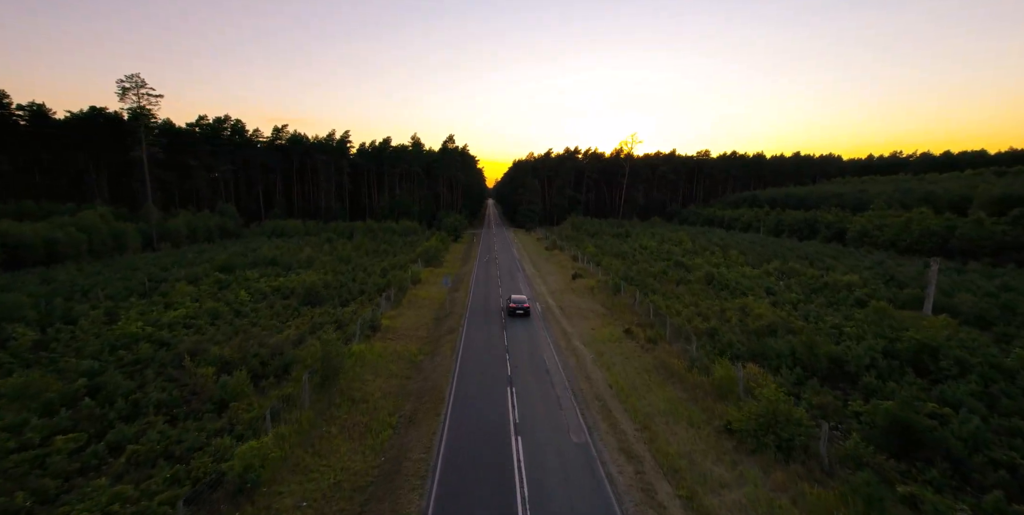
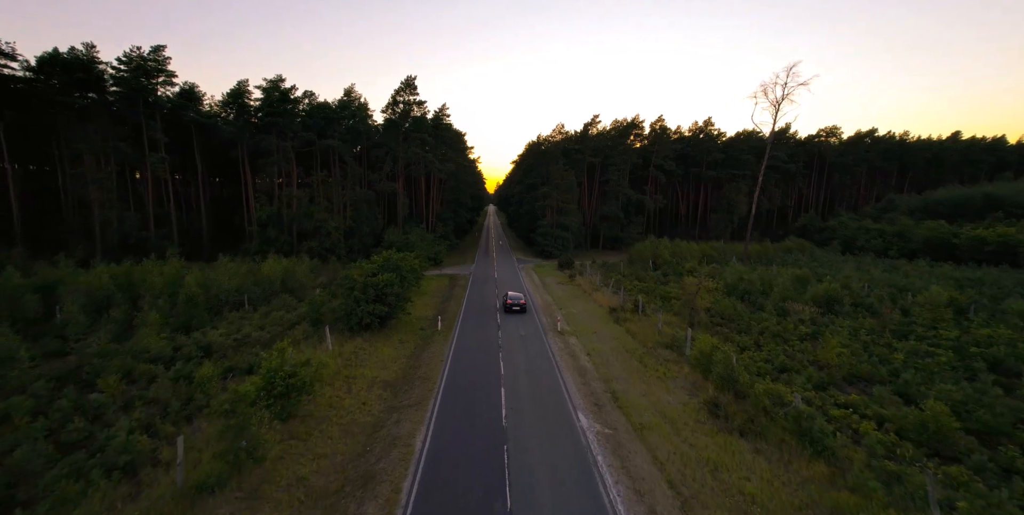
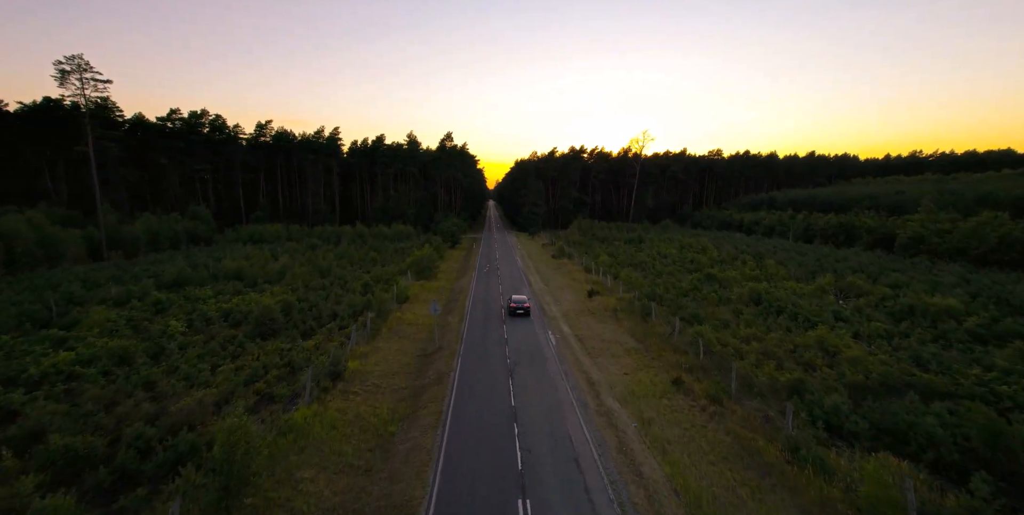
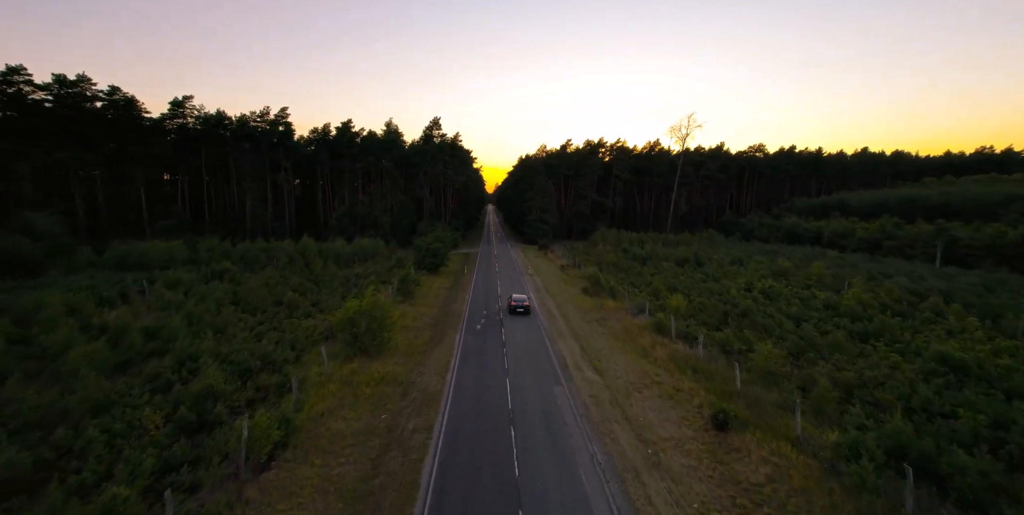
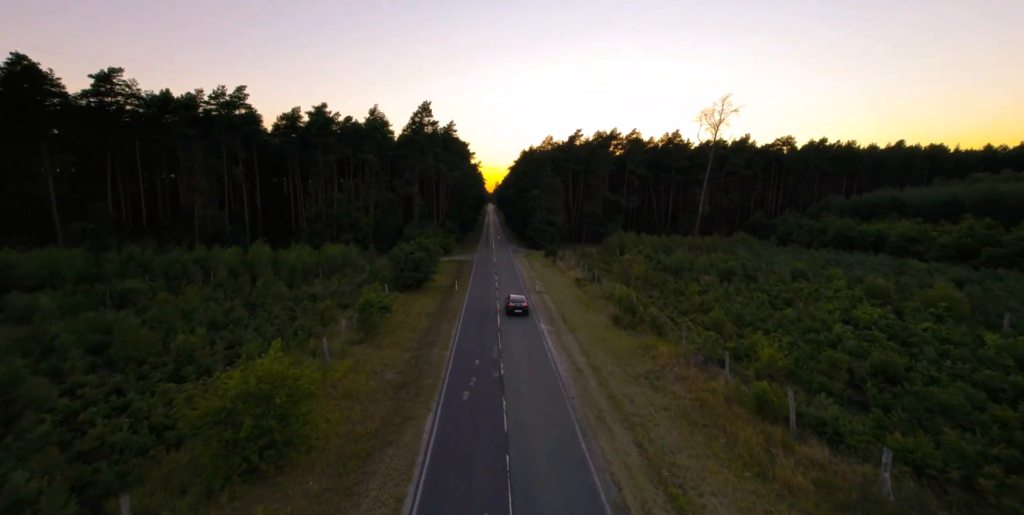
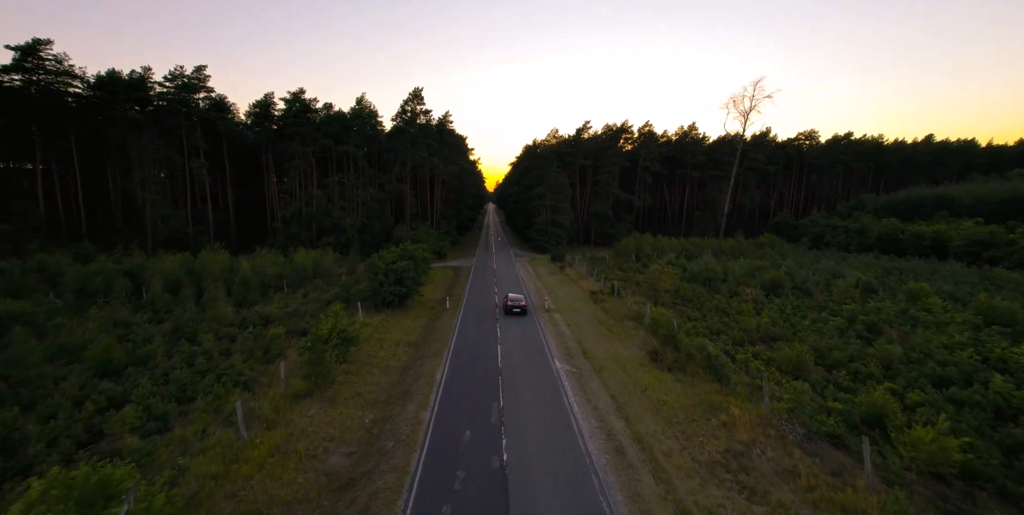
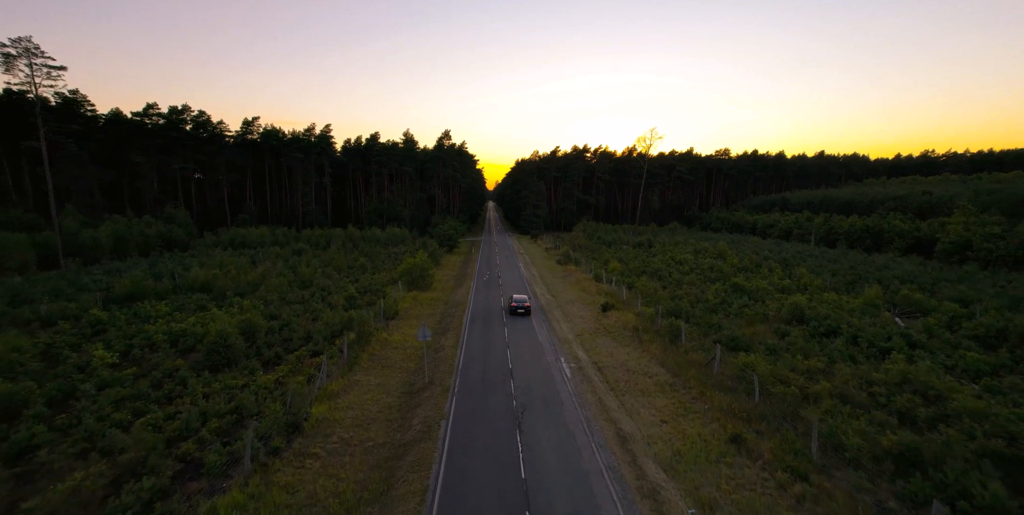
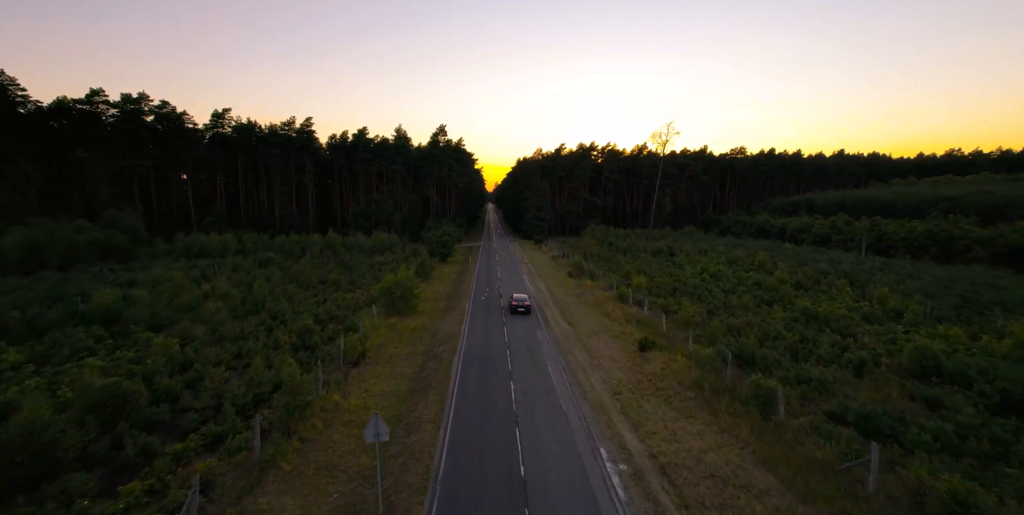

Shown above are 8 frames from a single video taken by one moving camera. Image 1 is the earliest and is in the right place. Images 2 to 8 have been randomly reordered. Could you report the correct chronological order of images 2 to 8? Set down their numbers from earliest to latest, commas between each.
3, 7, 8, 4, 5, 6, 2
